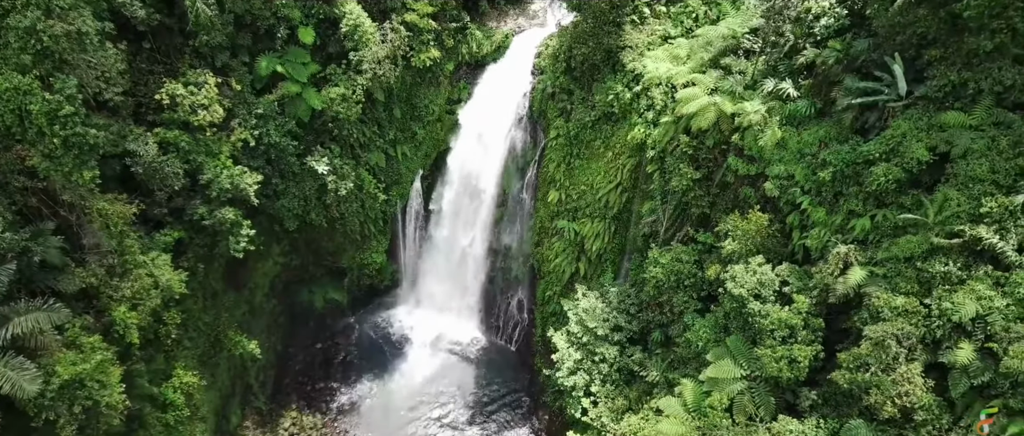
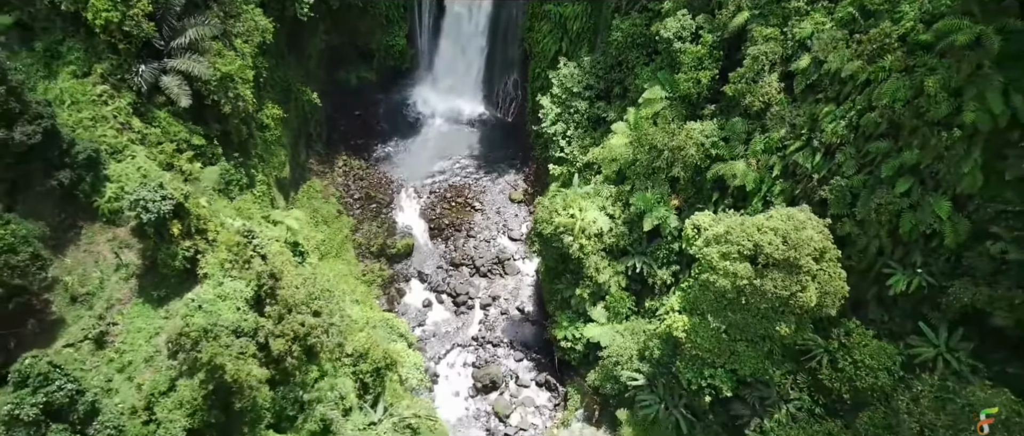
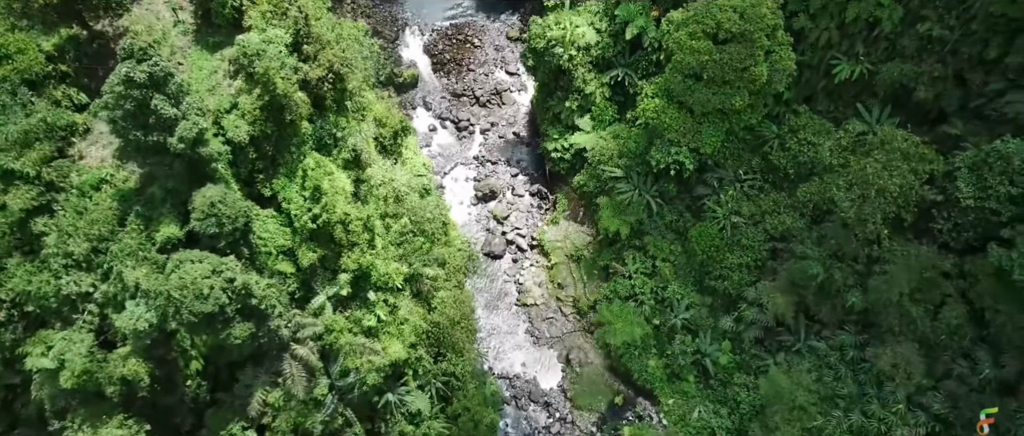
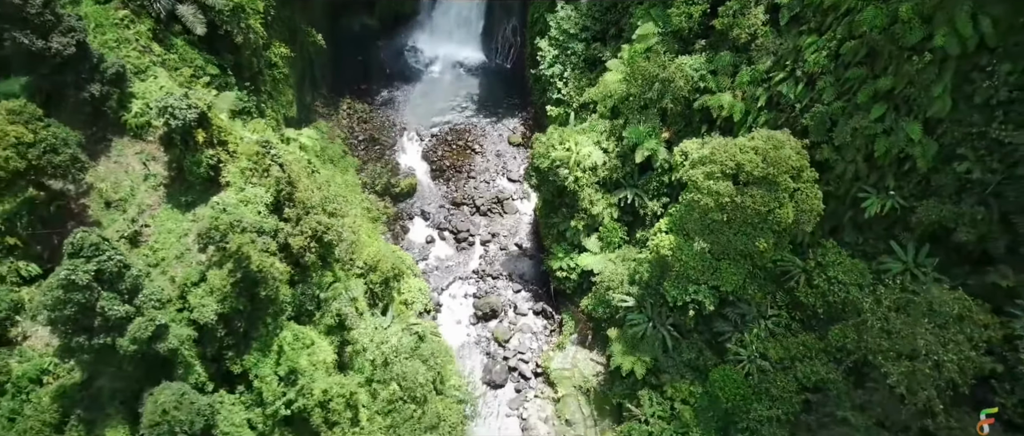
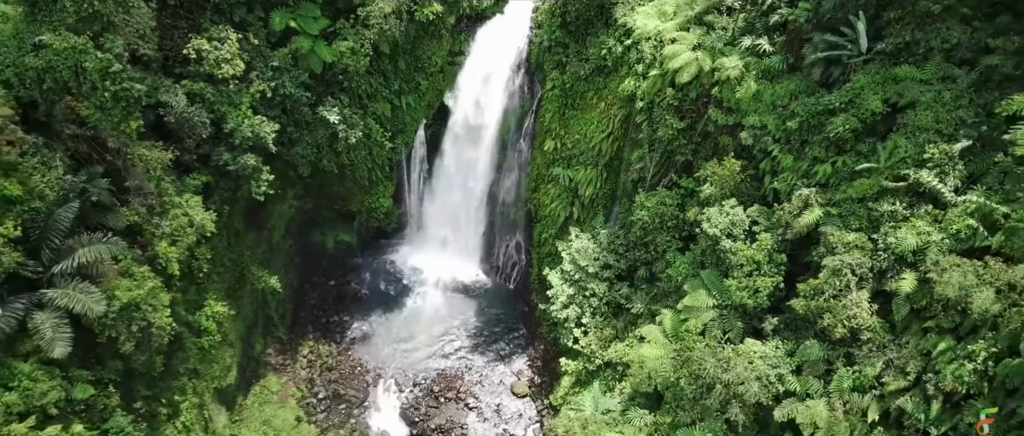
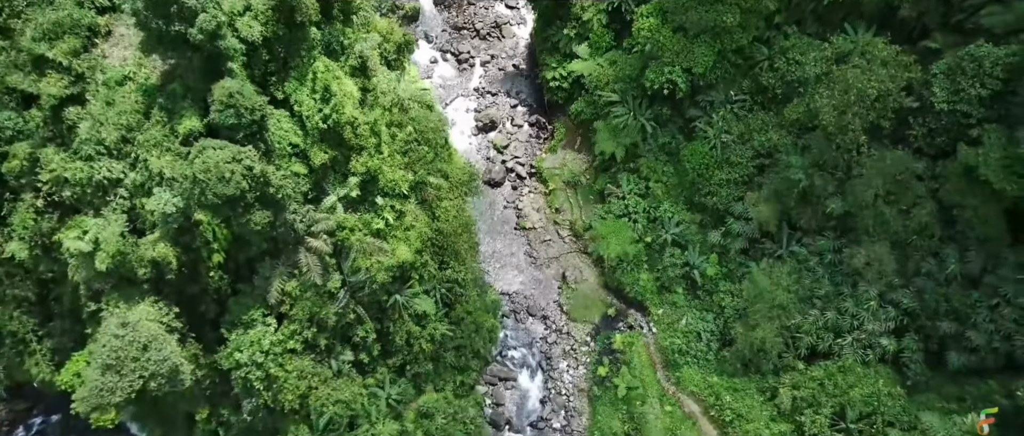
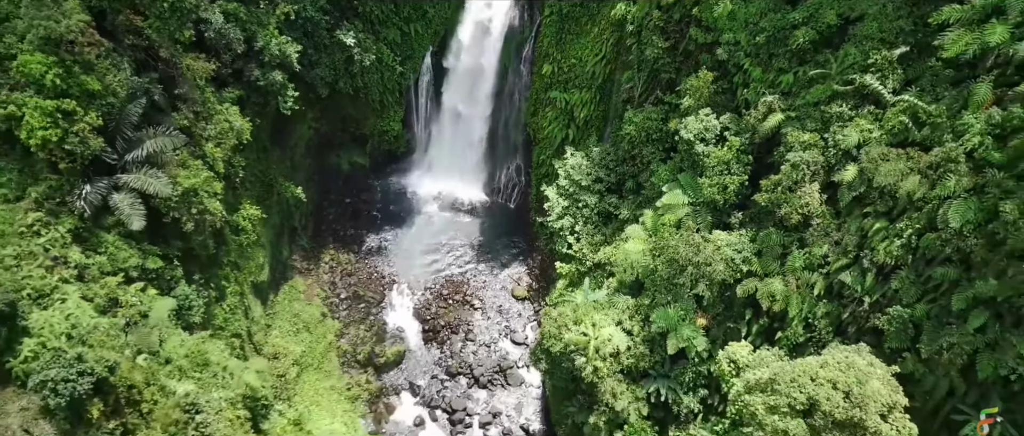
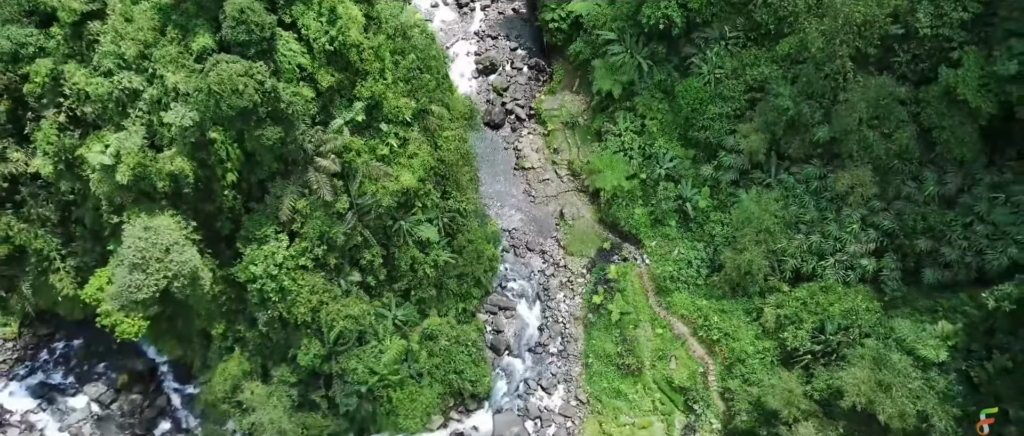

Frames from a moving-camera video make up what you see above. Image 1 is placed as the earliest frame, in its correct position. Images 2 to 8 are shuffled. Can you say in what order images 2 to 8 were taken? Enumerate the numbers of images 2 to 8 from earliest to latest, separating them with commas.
5, 7, 2, 4, 3, 6, 8
